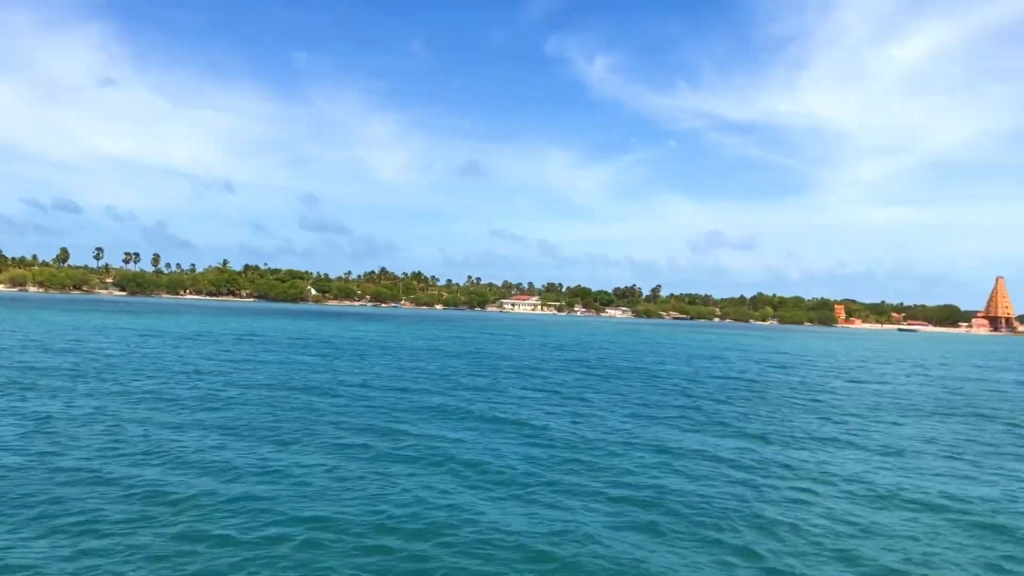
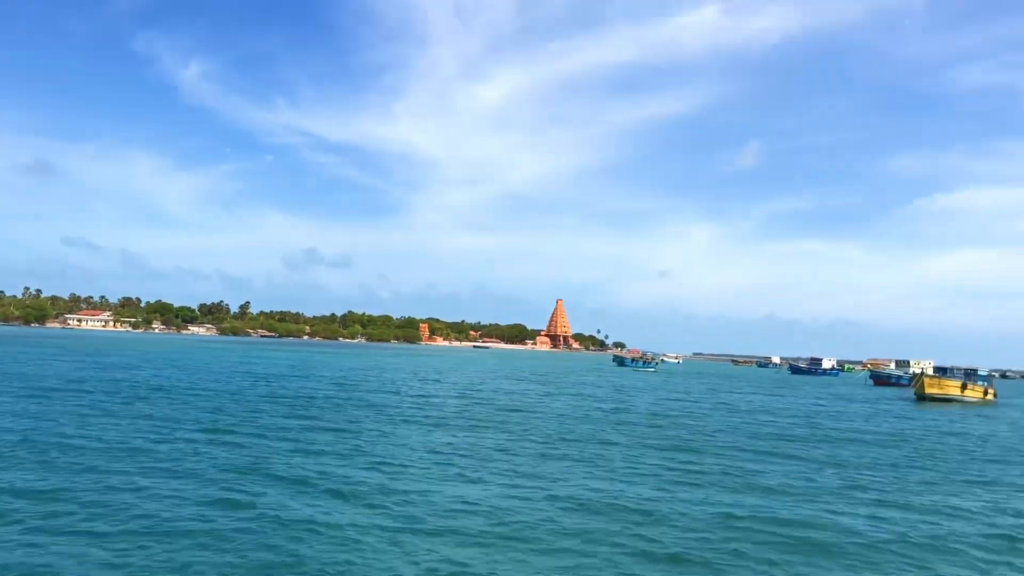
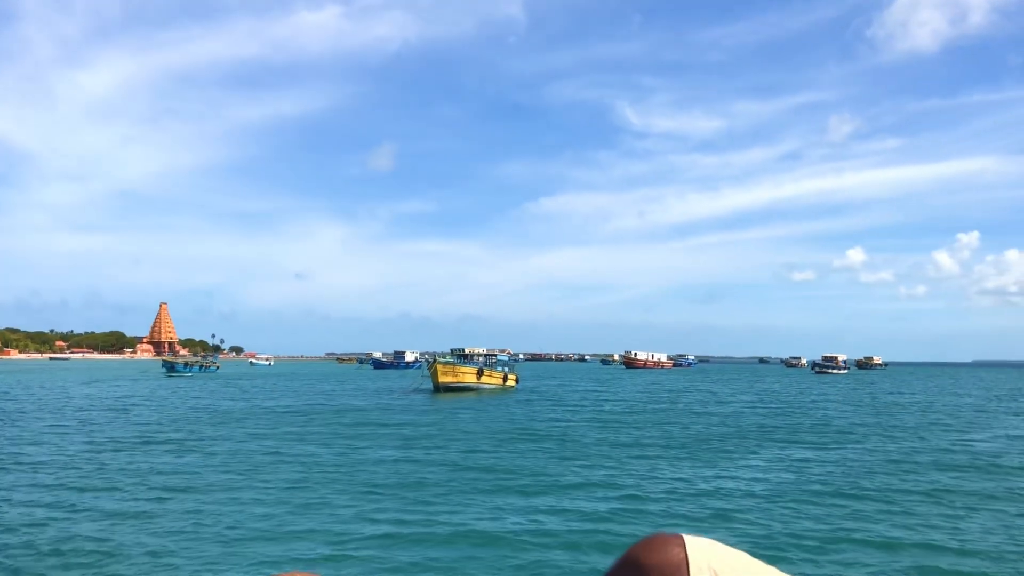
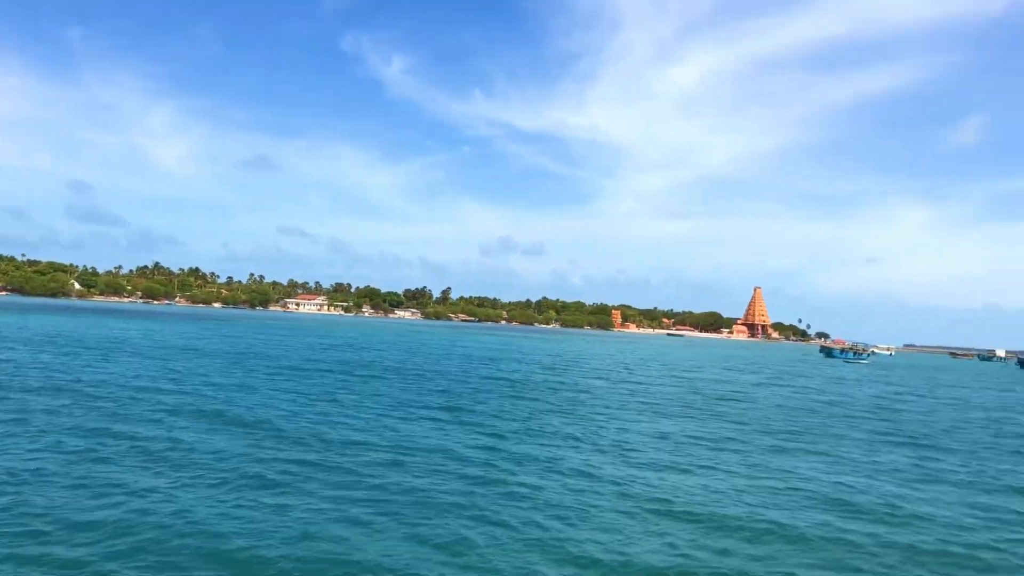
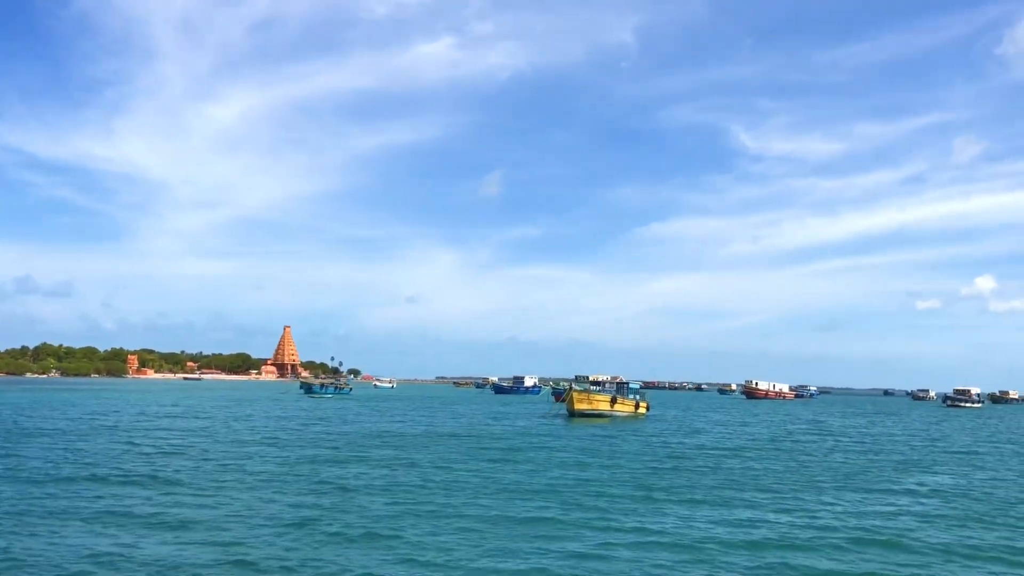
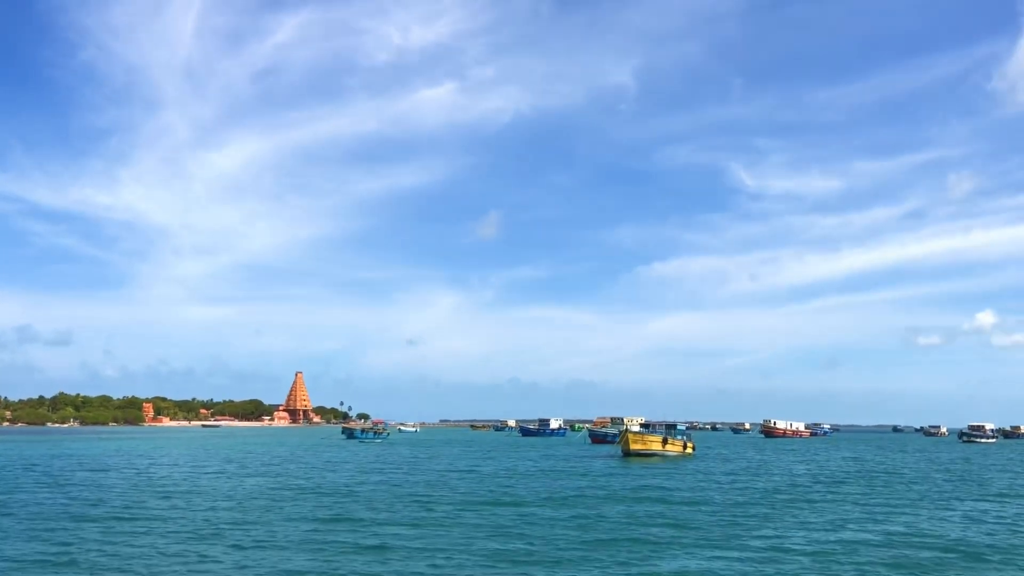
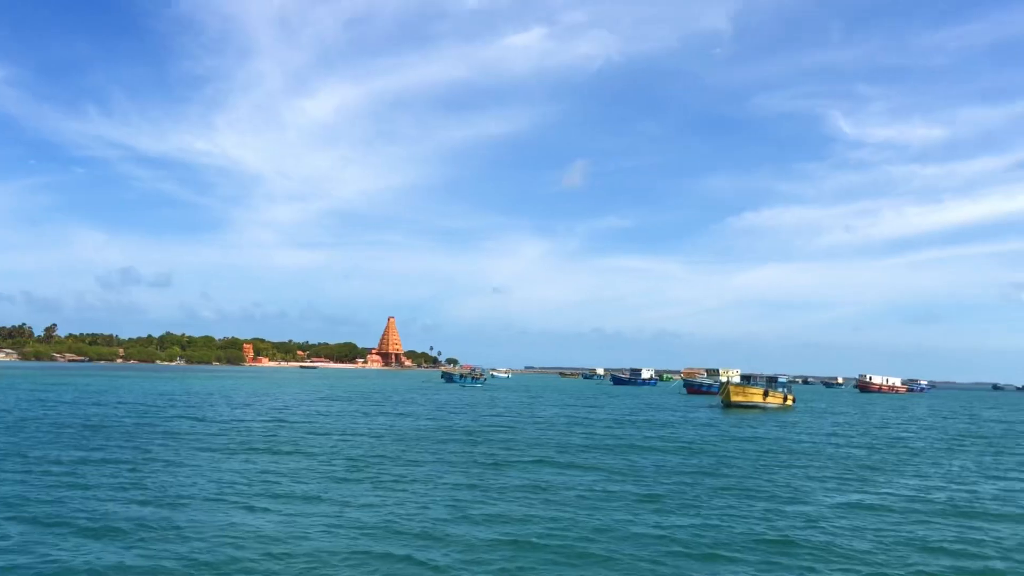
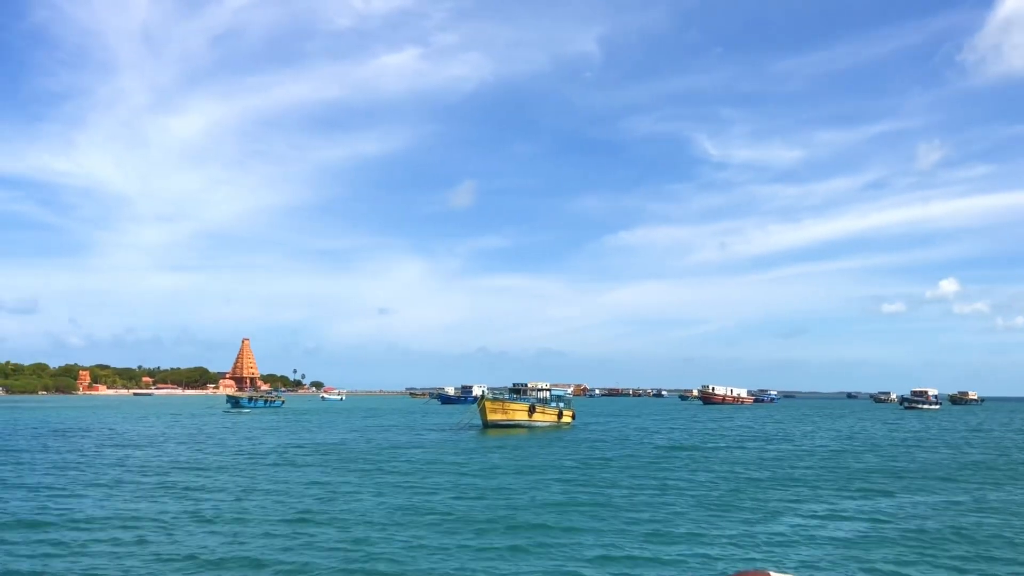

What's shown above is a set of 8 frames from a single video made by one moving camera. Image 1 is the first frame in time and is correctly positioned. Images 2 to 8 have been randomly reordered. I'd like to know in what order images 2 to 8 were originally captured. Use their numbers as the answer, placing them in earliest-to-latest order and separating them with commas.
4, 2, 7, 6, 5, 3, 8
